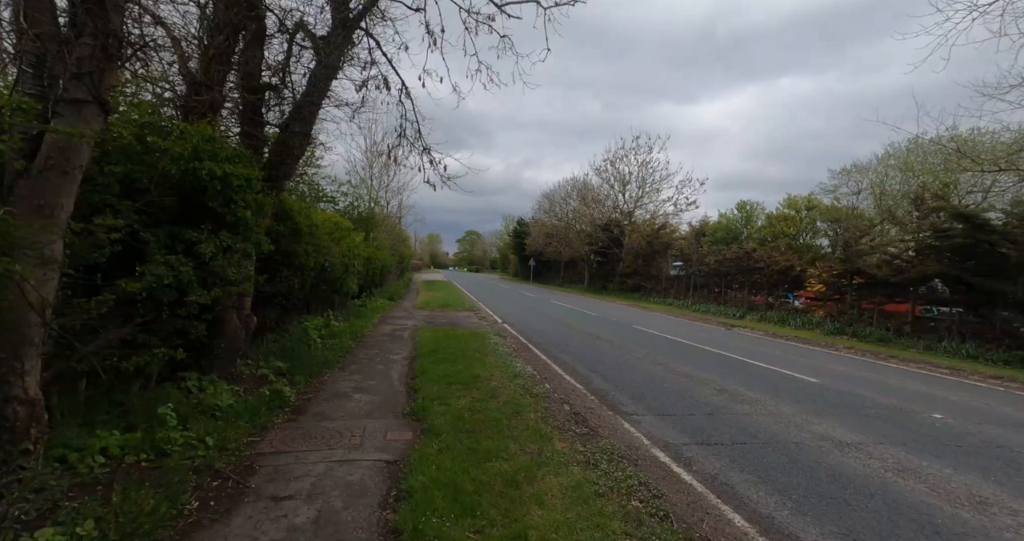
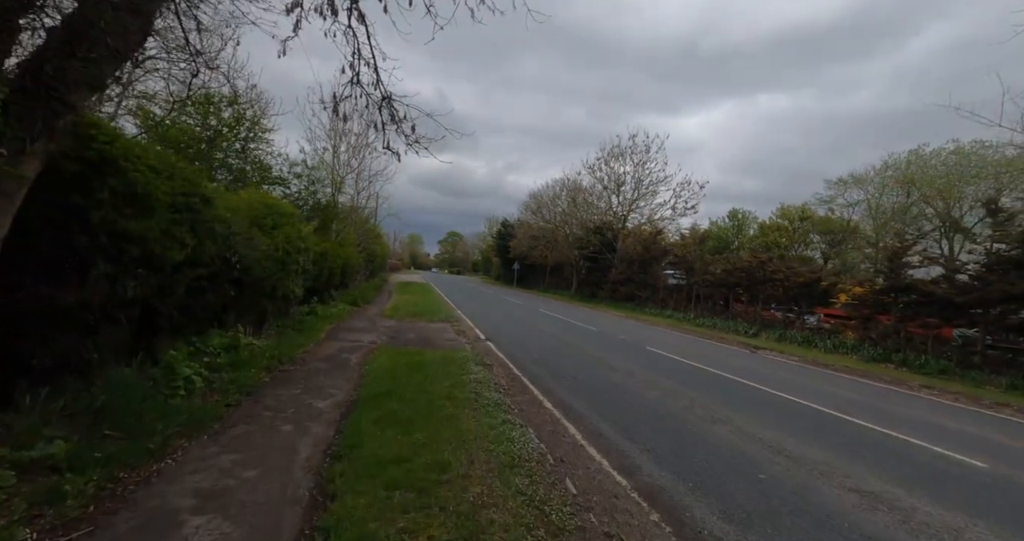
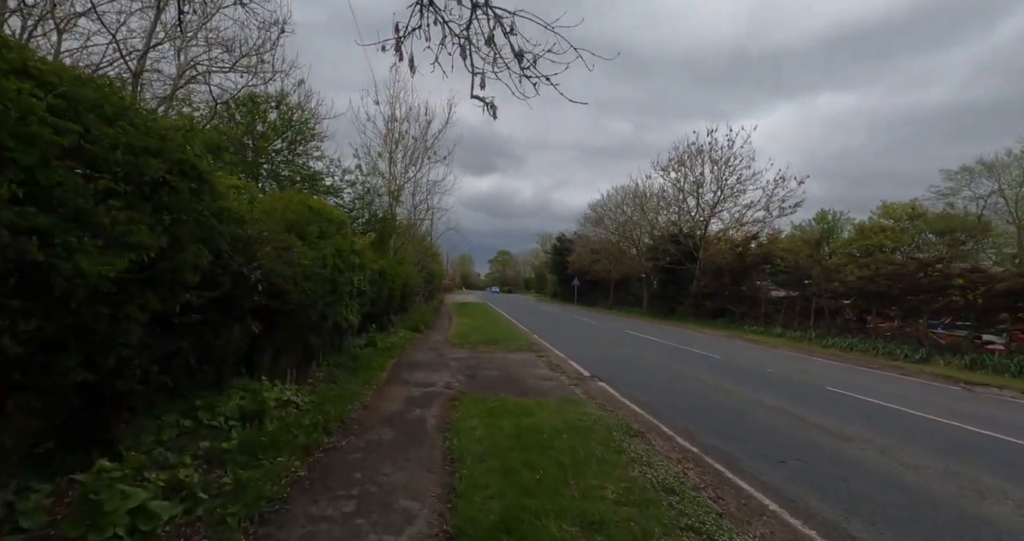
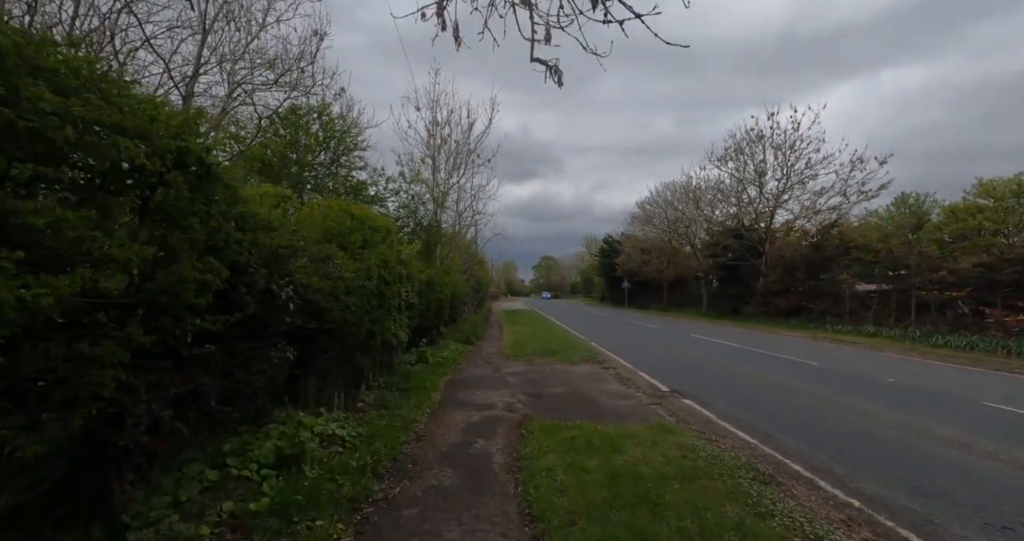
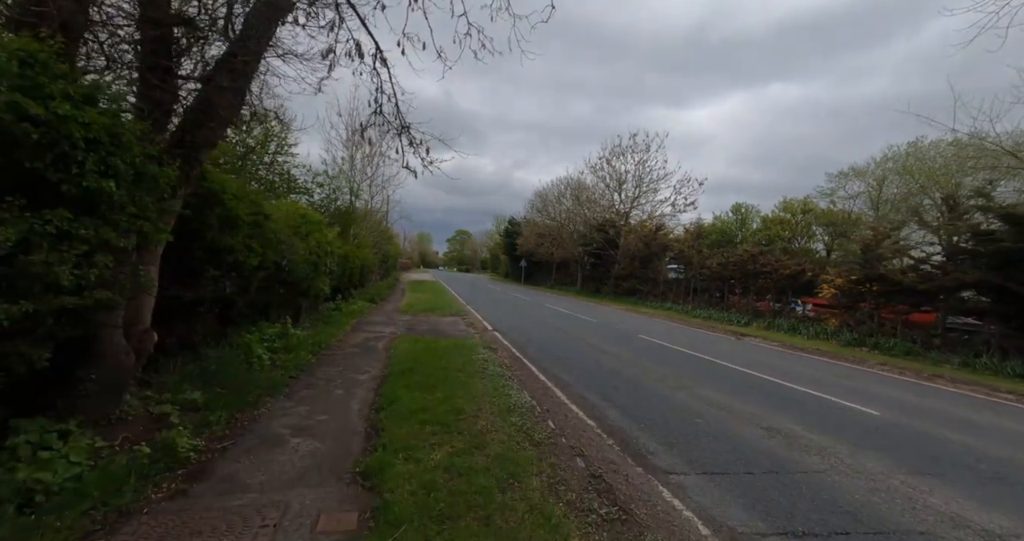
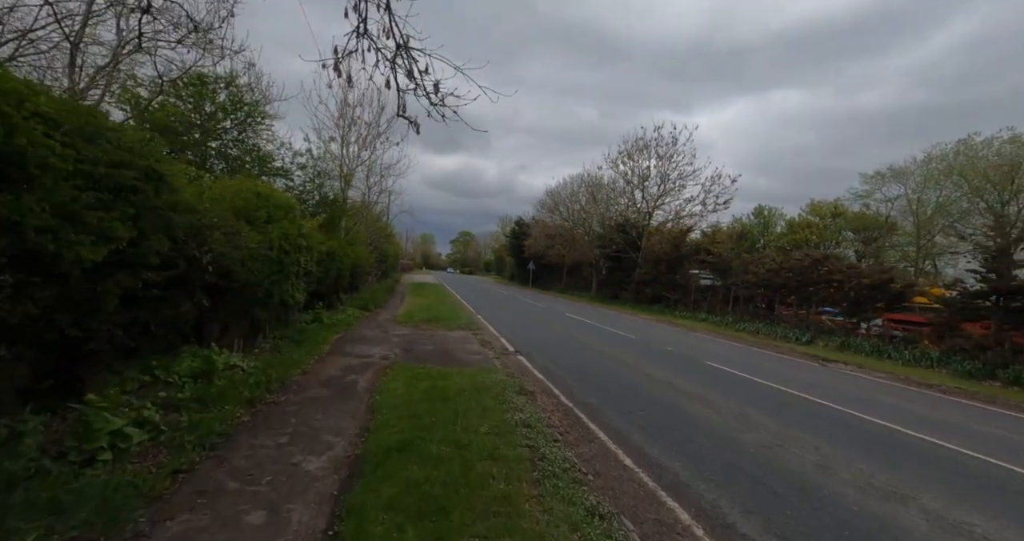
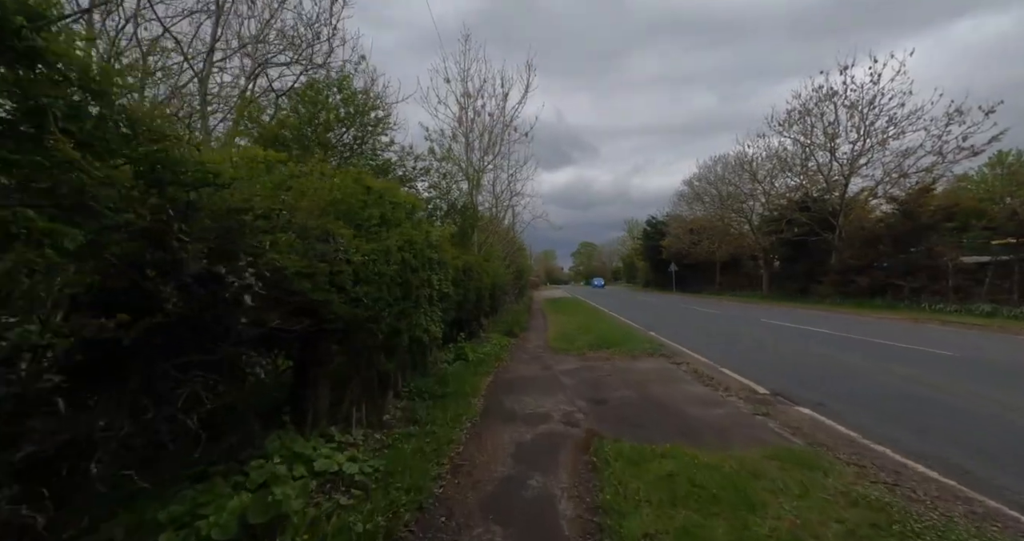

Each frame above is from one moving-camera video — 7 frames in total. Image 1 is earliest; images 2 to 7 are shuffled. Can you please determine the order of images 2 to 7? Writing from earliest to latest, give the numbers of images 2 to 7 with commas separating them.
5, 2, 6, 3, 4, 7
